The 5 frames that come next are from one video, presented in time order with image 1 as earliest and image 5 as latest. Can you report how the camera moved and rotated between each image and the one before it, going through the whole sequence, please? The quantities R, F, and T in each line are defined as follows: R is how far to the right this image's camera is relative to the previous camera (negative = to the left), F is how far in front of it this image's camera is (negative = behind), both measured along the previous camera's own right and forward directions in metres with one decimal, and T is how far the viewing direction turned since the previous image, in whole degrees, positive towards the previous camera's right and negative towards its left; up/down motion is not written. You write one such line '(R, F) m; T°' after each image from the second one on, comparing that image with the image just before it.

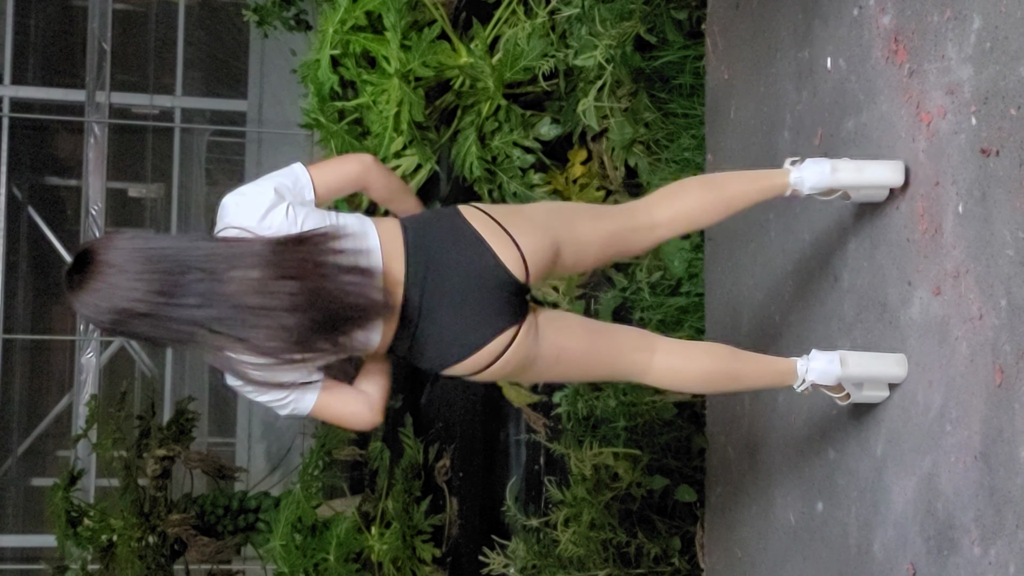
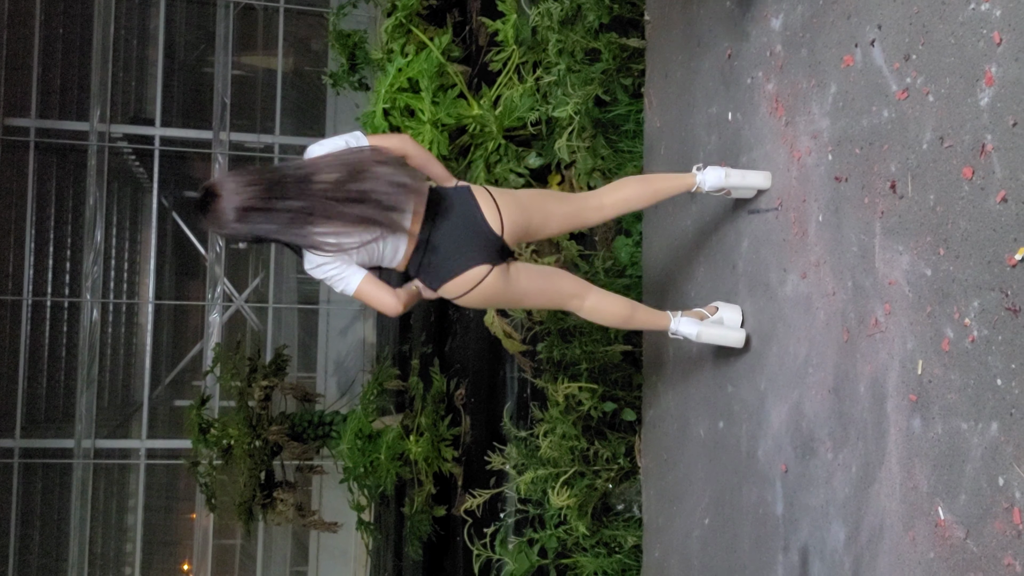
(+0.1, -1.0) m; -1°
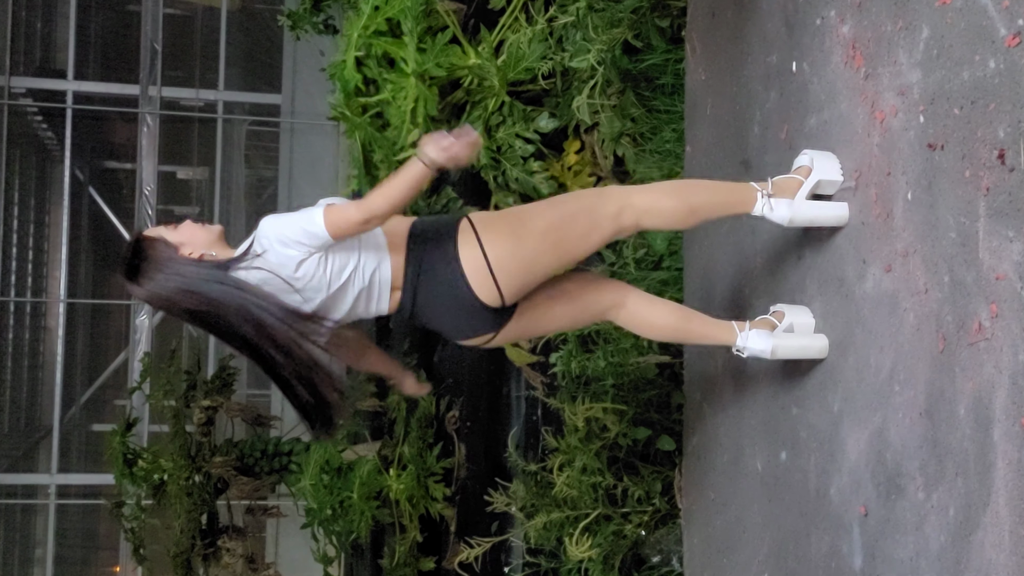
(-0.1, +0.7) m; +1°
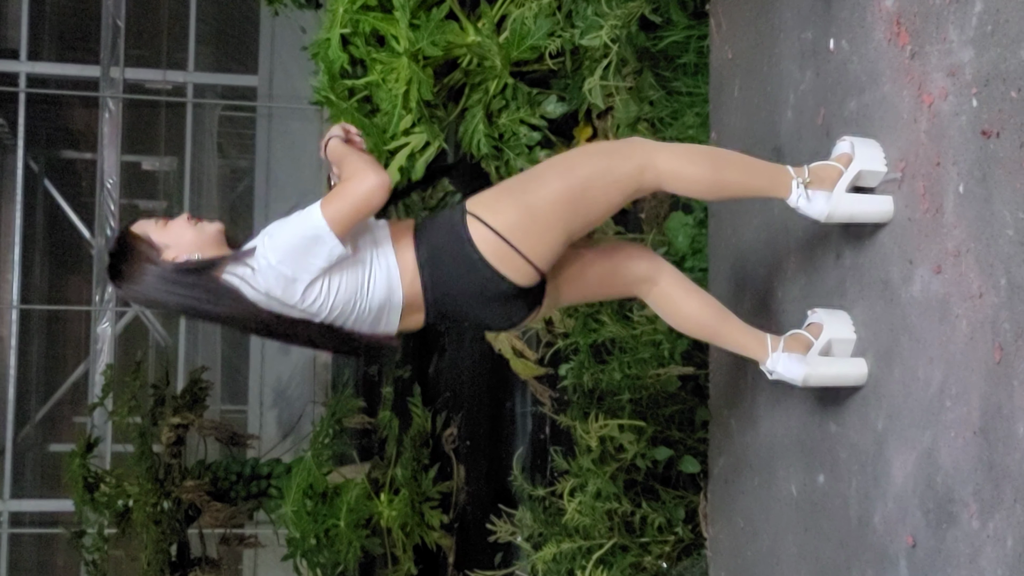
(0.0, +0.3) m; 0°
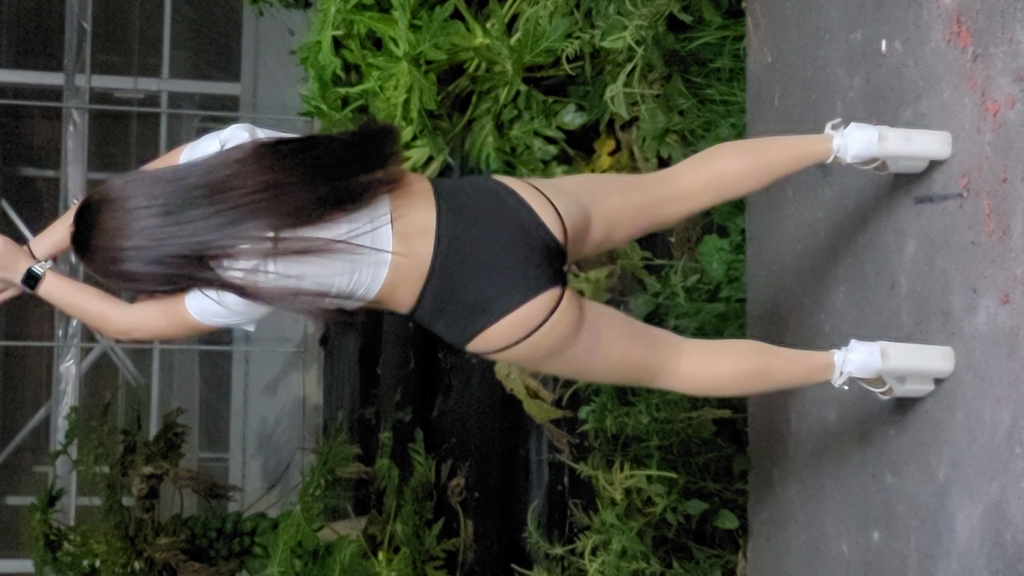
(0.0, +0.3) m; 0°
